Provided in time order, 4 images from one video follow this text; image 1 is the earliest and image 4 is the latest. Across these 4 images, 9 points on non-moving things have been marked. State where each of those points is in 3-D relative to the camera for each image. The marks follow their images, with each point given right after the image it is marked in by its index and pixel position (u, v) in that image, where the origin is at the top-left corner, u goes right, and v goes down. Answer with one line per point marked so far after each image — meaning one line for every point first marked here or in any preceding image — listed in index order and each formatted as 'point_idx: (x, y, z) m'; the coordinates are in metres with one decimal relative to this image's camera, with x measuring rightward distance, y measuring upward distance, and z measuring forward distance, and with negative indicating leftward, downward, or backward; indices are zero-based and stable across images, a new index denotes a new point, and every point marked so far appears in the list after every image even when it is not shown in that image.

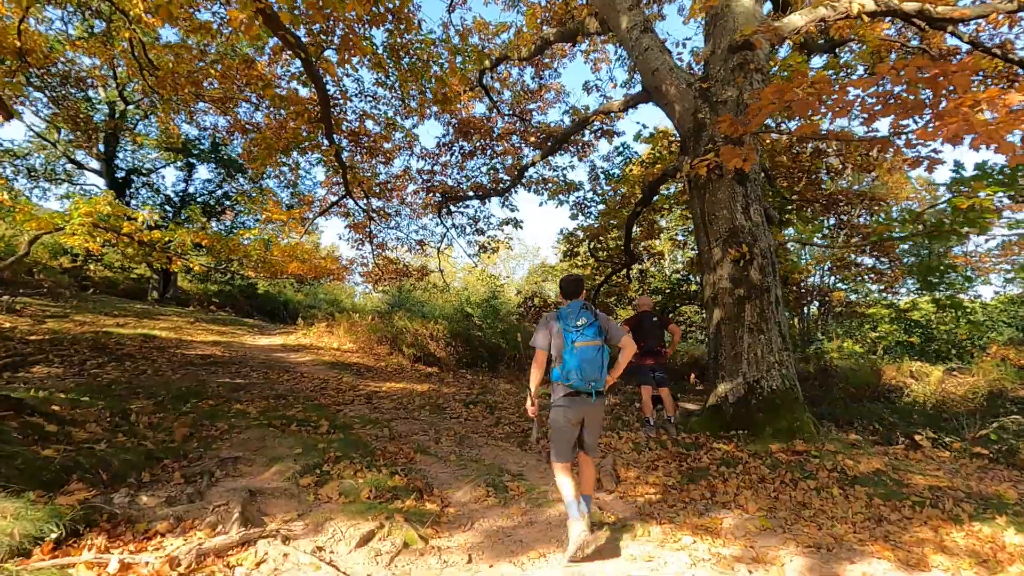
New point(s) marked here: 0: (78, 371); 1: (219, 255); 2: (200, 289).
0: (-4.6, -0.9, +5.7) m
1: (-6.3, +0.7, +11.5) m
2: (-10.7, 0.0, +18.5) m
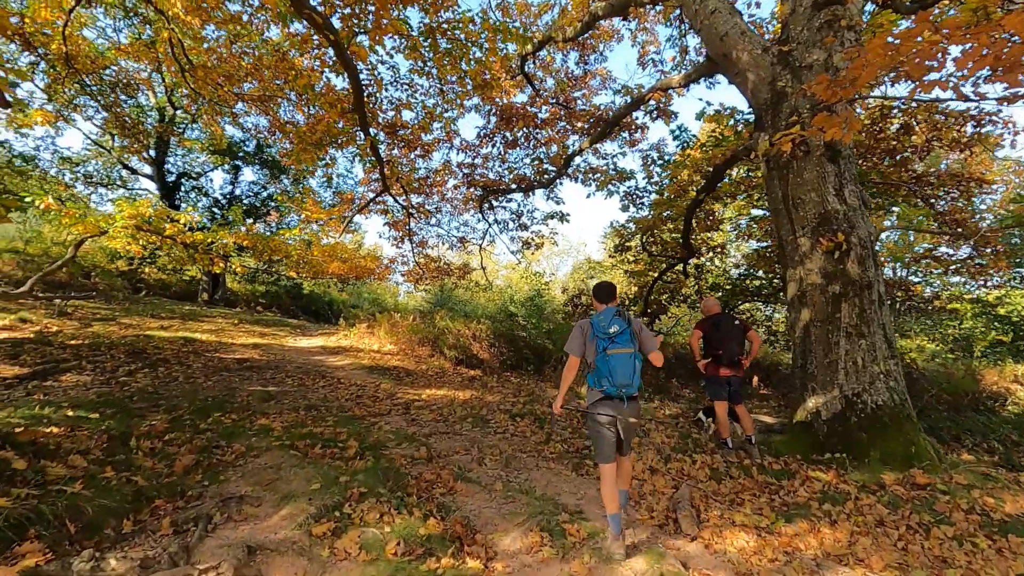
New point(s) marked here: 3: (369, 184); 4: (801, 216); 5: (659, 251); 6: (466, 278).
0: (-4.1, -0.9, +5.4) m
1: (-5.3, +0.7, +11.4) m
2: (-9.2, -0.1, +18.7) m
3: (-2.8, +2.1, +10.6) m
4: (+2.5, +0.6, +4.6) m
5: (+2.6, +0.7, +9.6) m
6: (-1.1, +0.2, +12.8) m
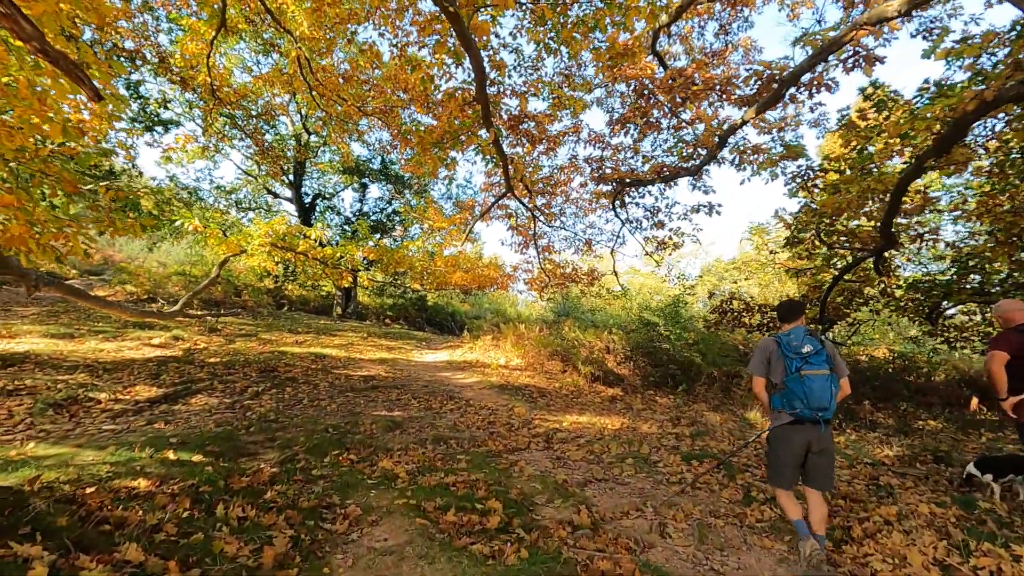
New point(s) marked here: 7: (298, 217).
0: (-2.6, -1.1, +5.1) m
1: (-2.6, +0.4, +11.2) m
2: (-4.8, -0.5, +19.2) m
3: (-0.4, +1.9, +9.9) m
4: (+3.5, +0.7, +2.9) m
5: (+4.8, +0.7, +7.8) m
6: (+1.8, +0.1, +11.6) m
7: (-7.4, +2.4, +18.5) m
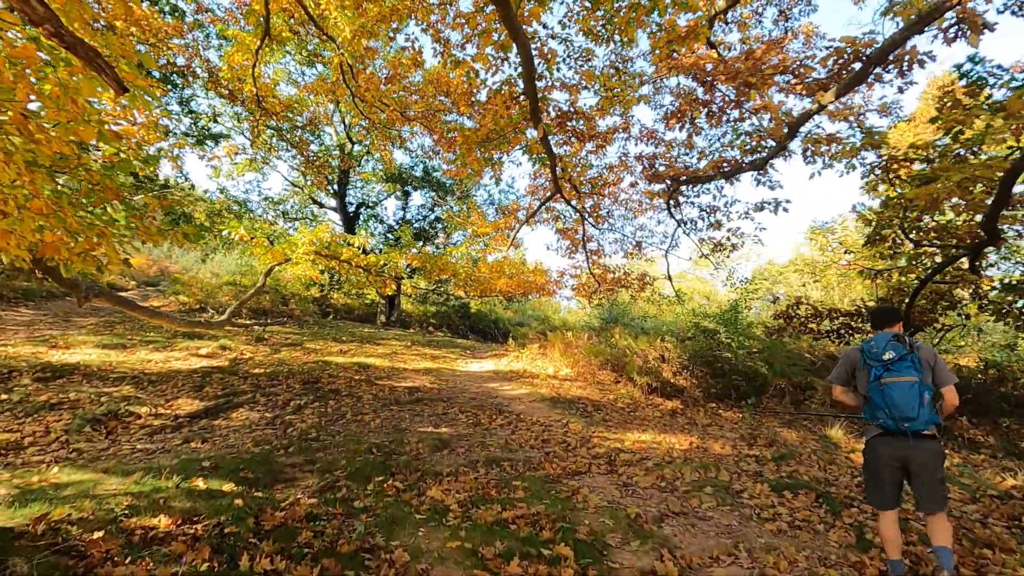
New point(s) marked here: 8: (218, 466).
0: (-2.1, -1.2, +4.8) m
1: (-1.7, +0.2, +10.9) m
2: (-3.3, -0.8, +19.0) m
3: (+0.4, +1.8, +9.5) m
4: (+3.8, +0.7, +2.2) m
5: (+5.4, +0.6, +6.9) m
6: (+2.8, 0.0, +11.0) m
7: (-5.9, +2.2, +18.6) m
8: (-1.7, -1.0, +3.1) m
